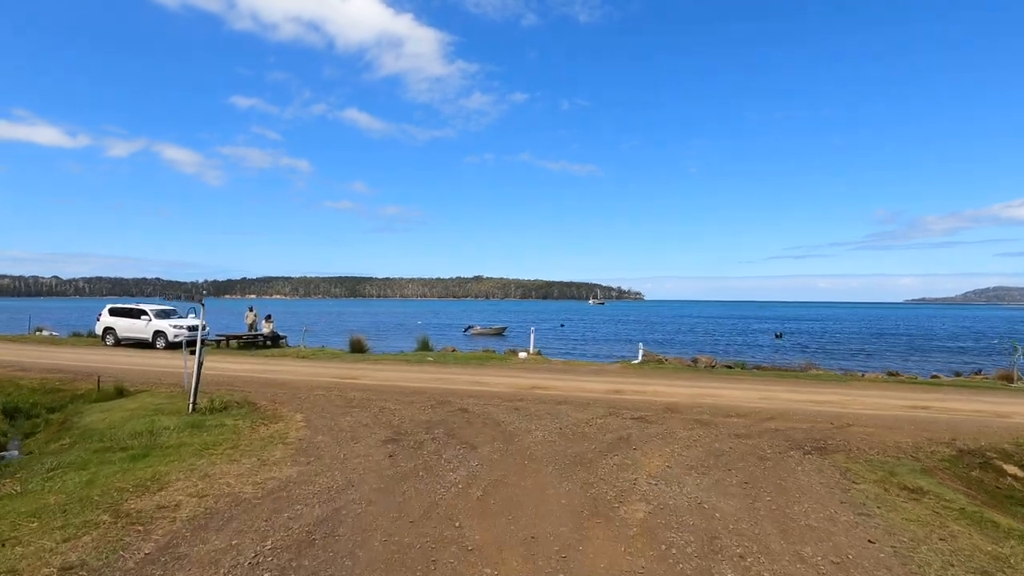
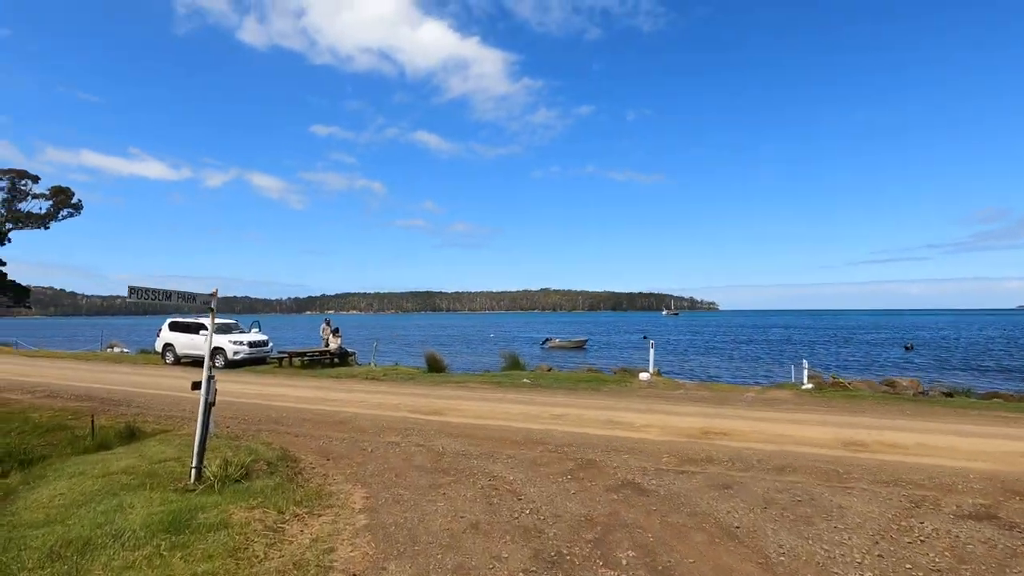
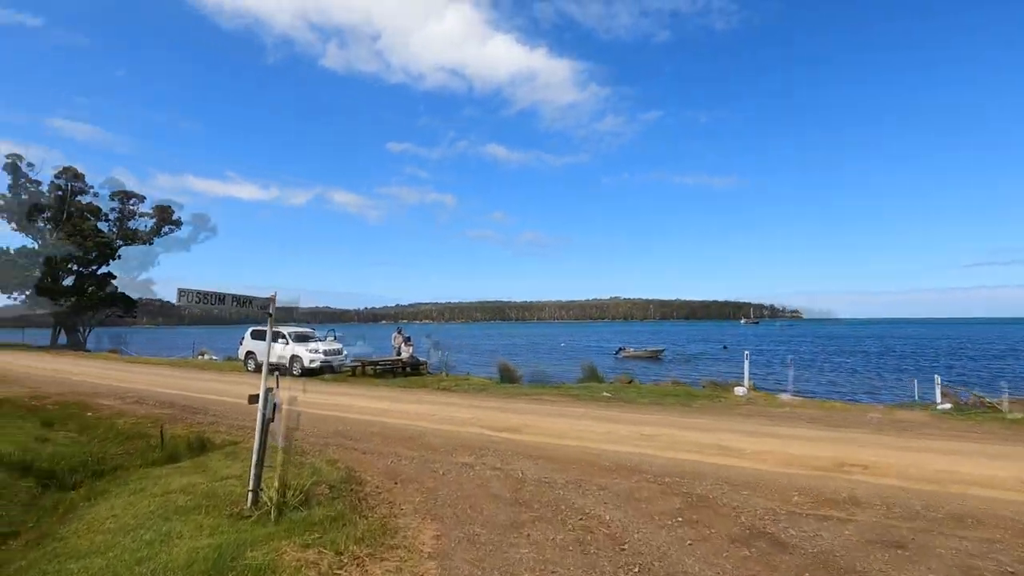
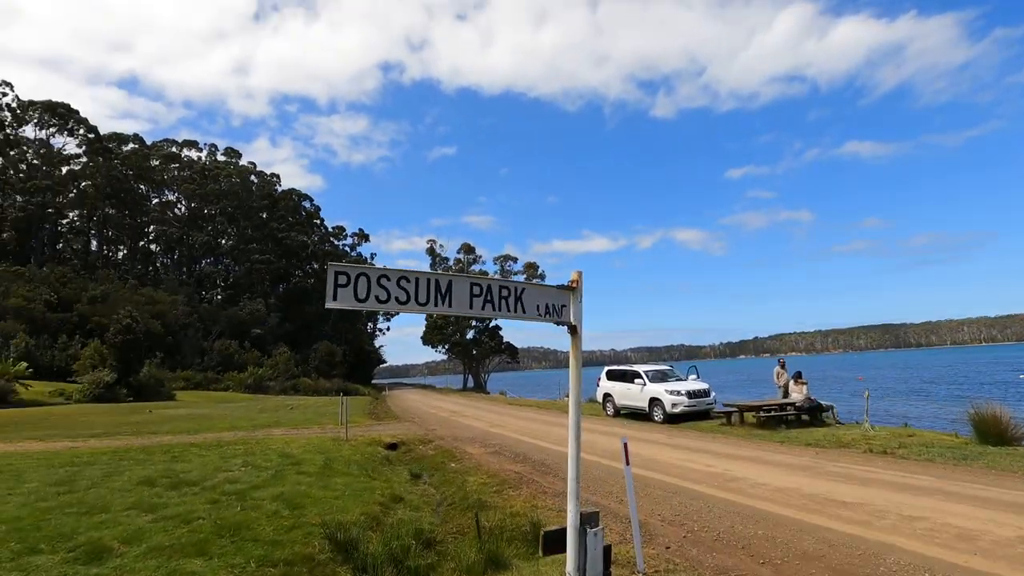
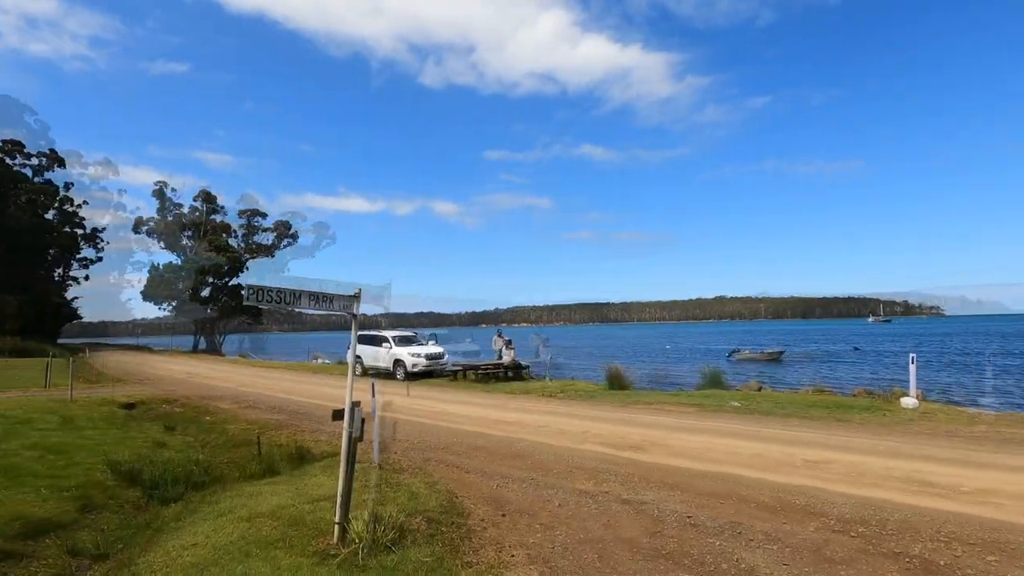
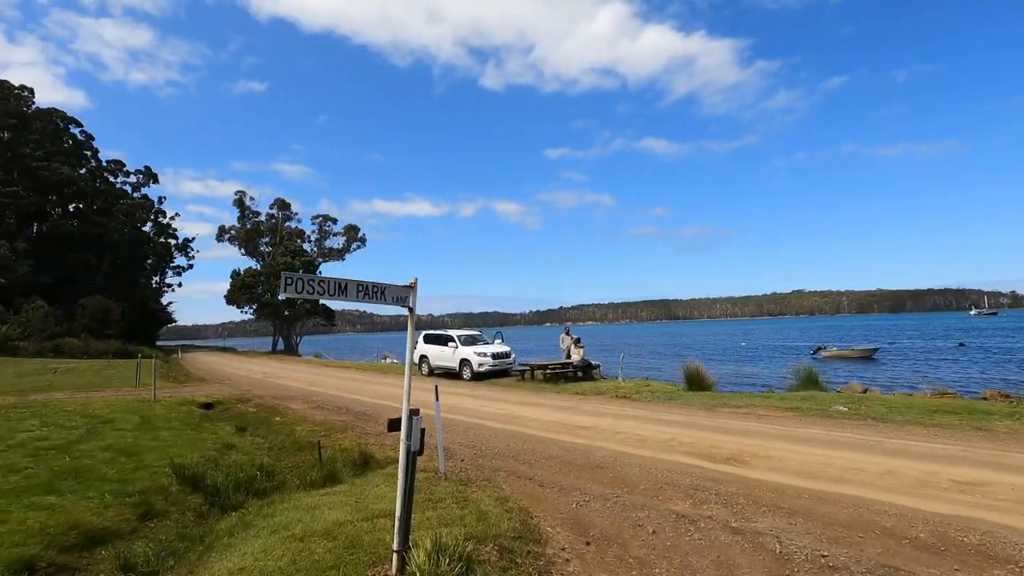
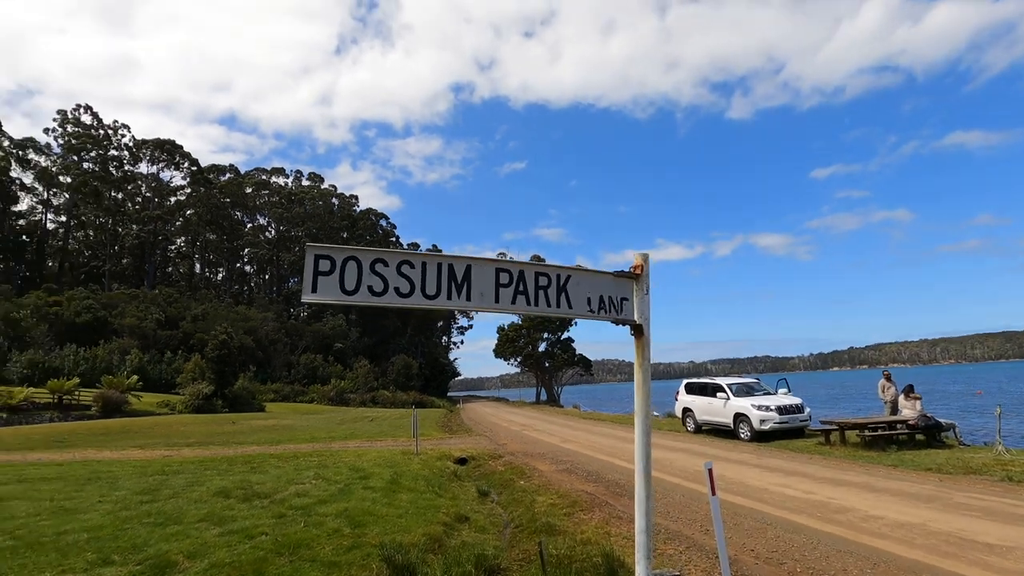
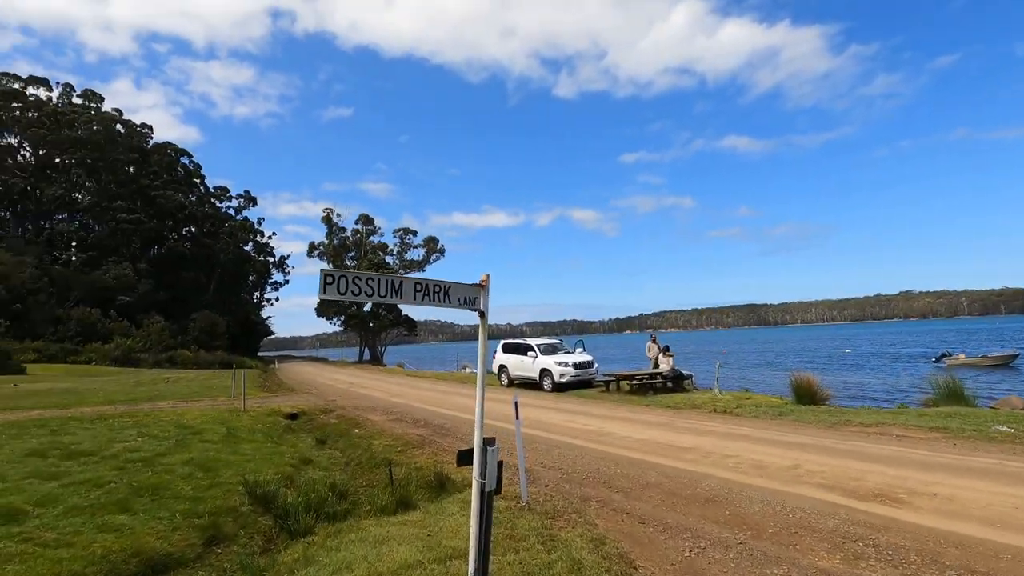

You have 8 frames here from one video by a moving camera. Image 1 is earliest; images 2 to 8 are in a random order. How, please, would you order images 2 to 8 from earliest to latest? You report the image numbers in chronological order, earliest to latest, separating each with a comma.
2, 3, 5, 6, 8, 4, 7
